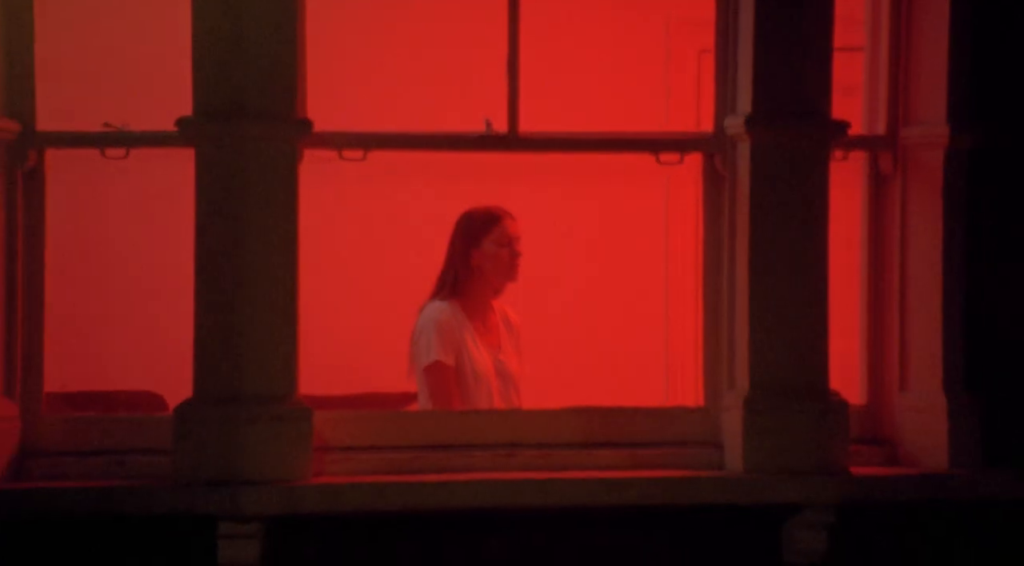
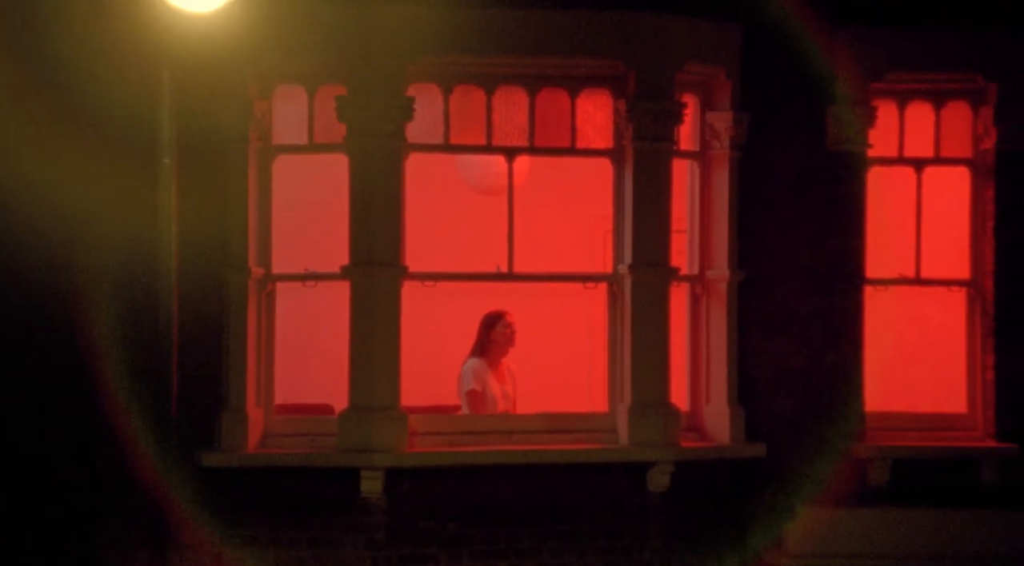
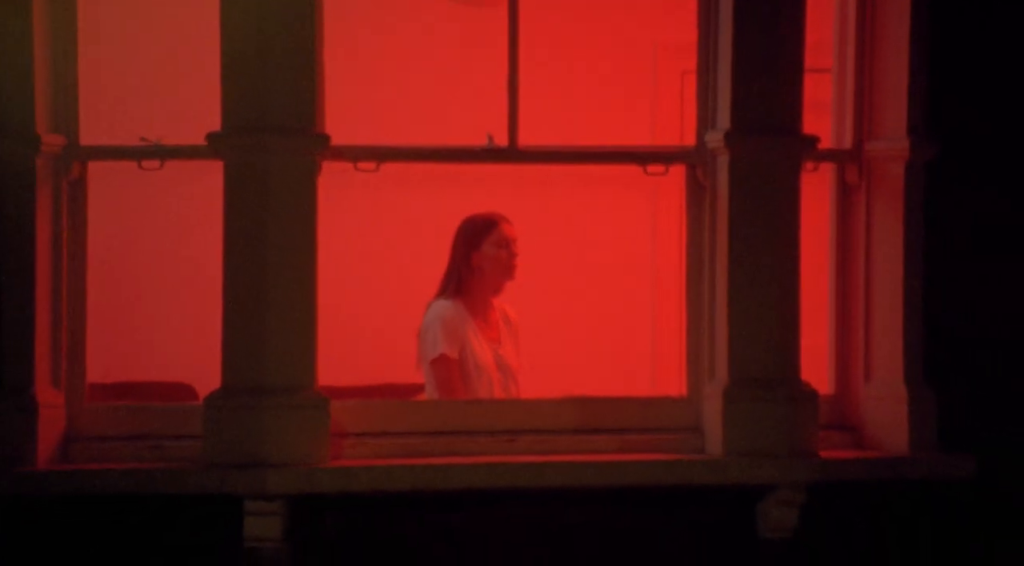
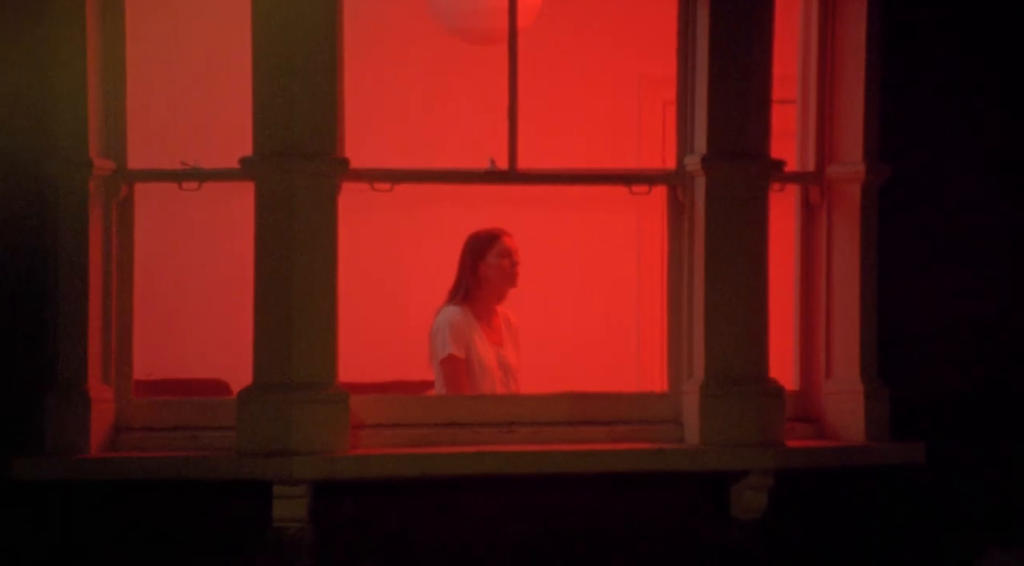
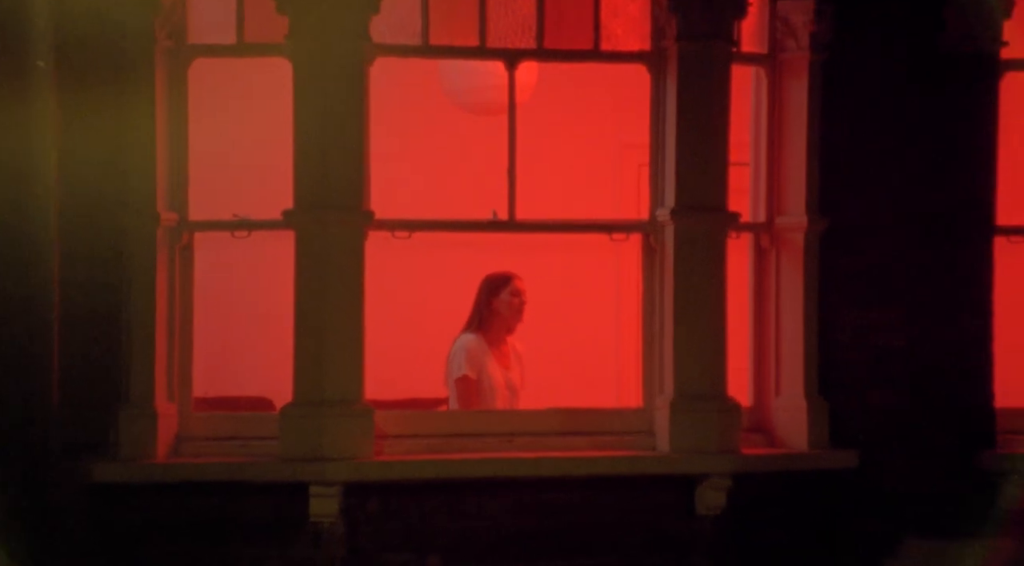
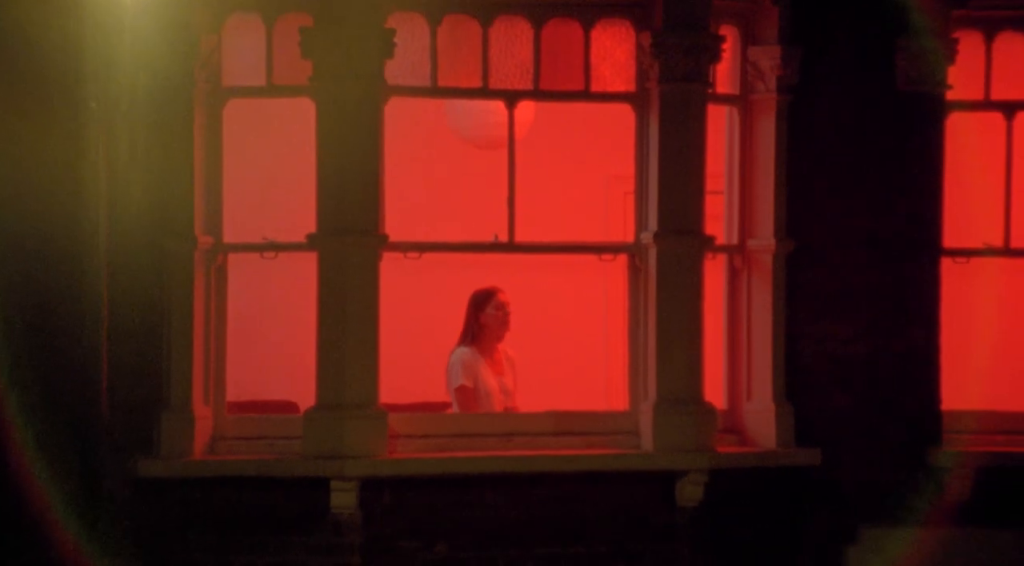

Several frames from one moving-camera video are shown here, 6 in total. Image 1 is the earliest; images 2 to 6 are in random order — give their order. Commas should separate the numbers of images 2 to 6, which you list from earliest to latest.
3, 4, 5, 6, 2
